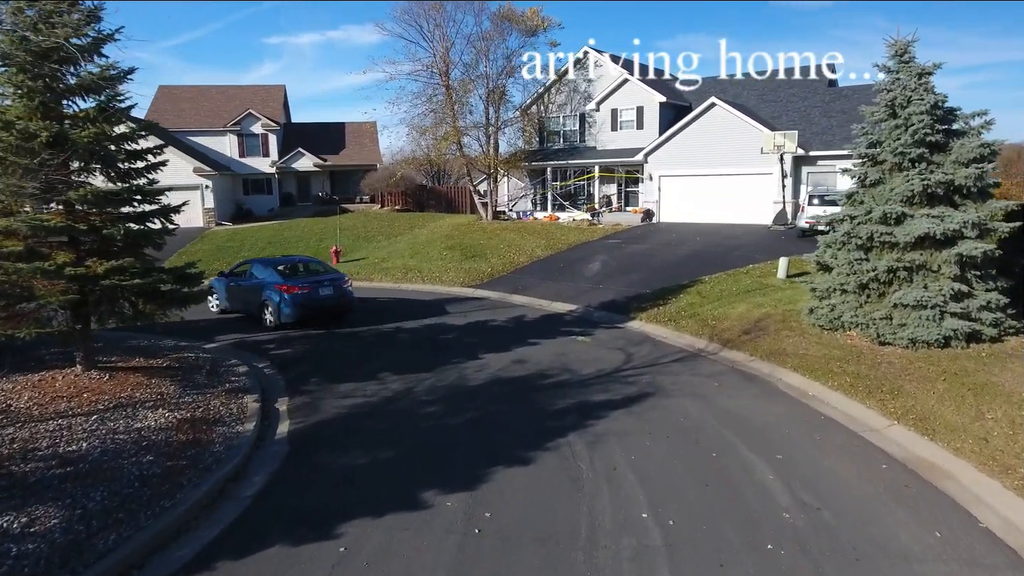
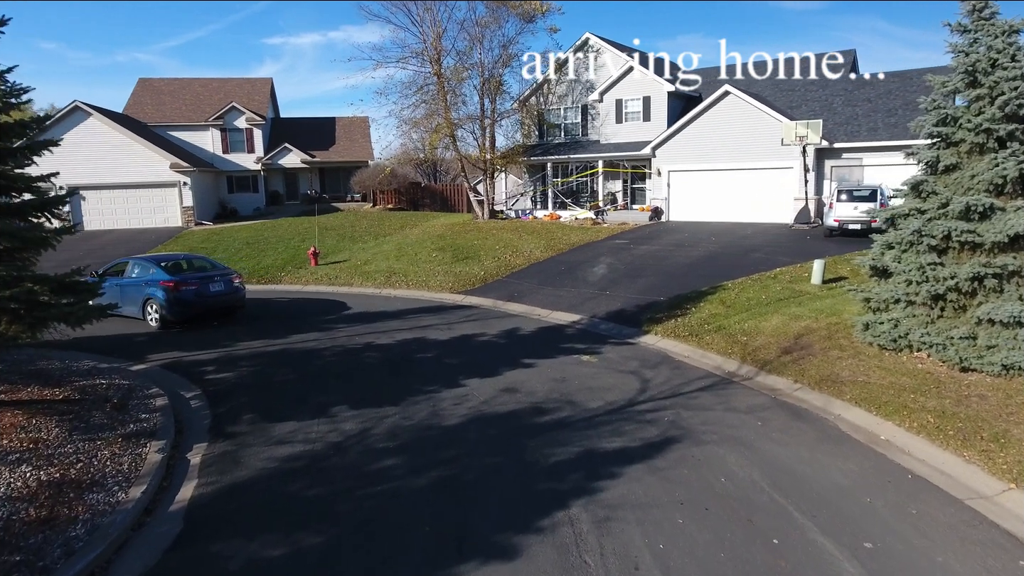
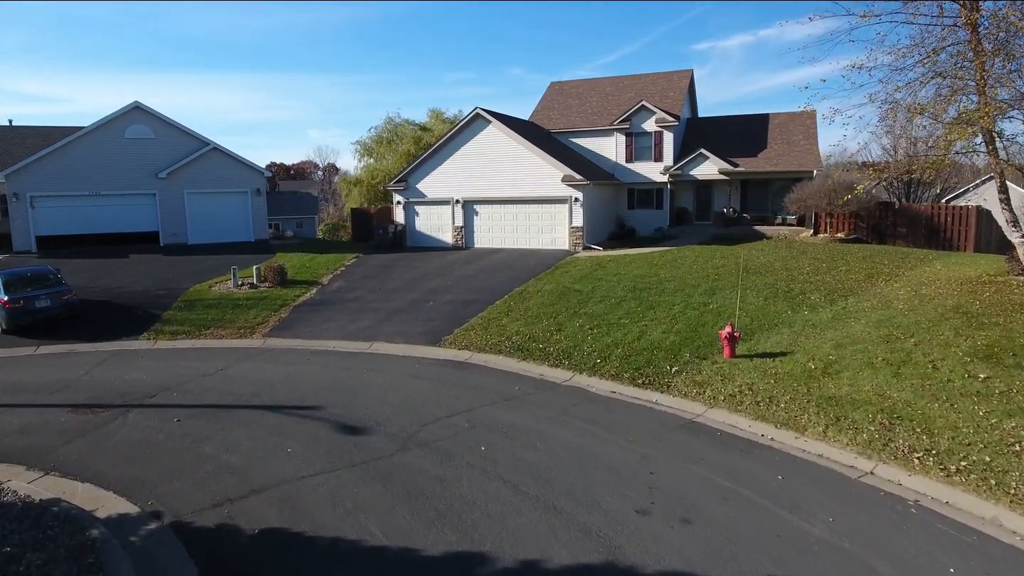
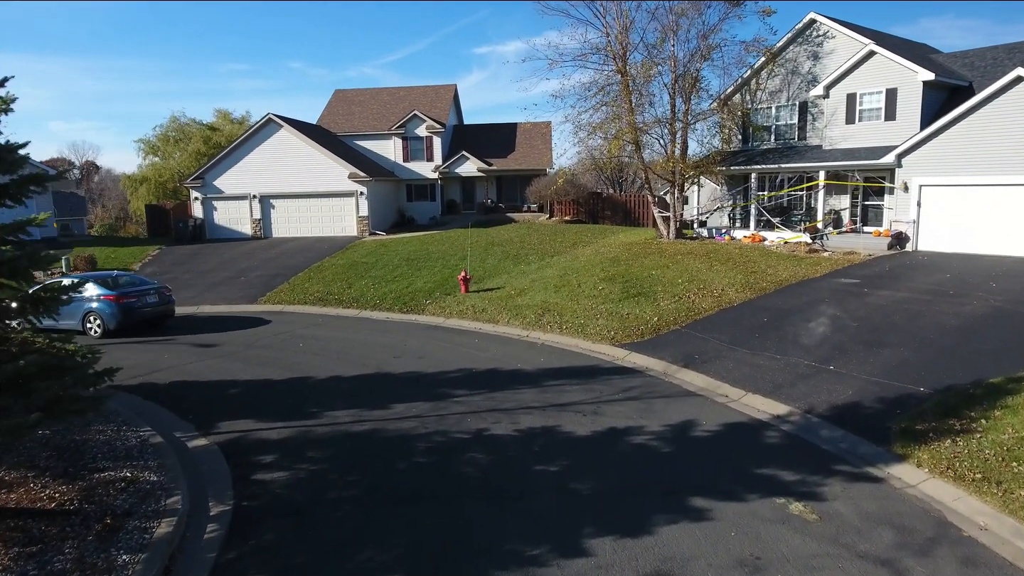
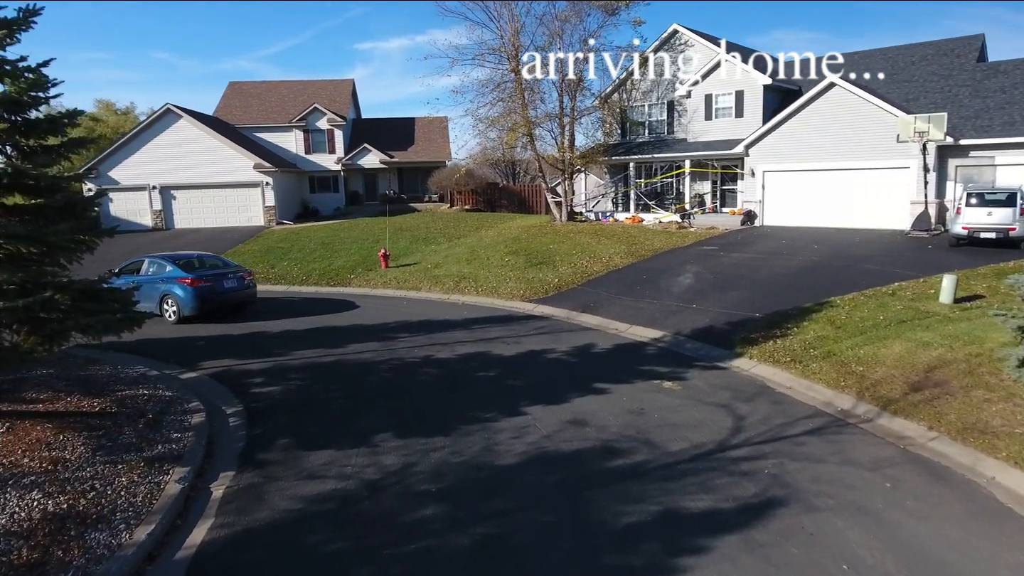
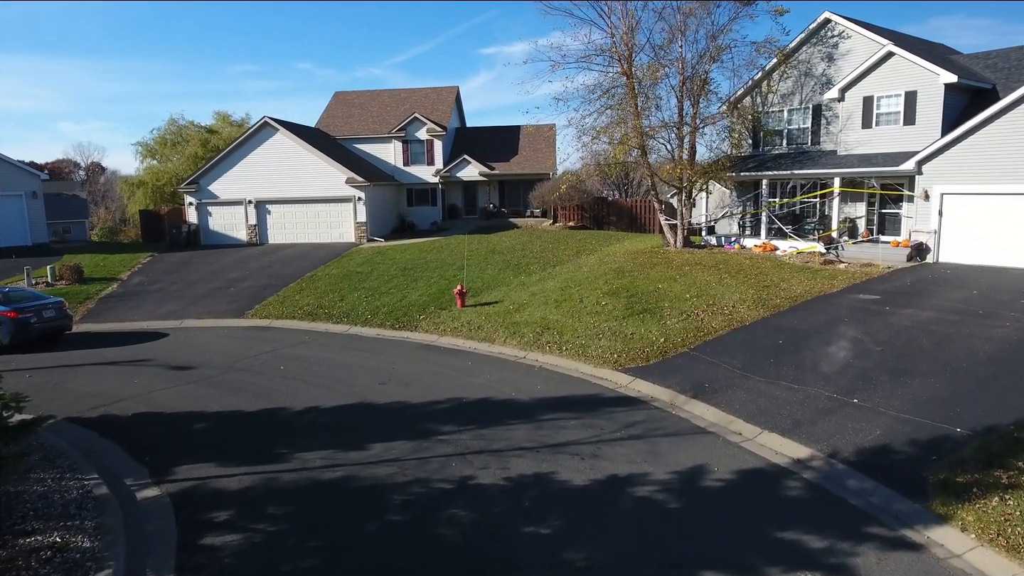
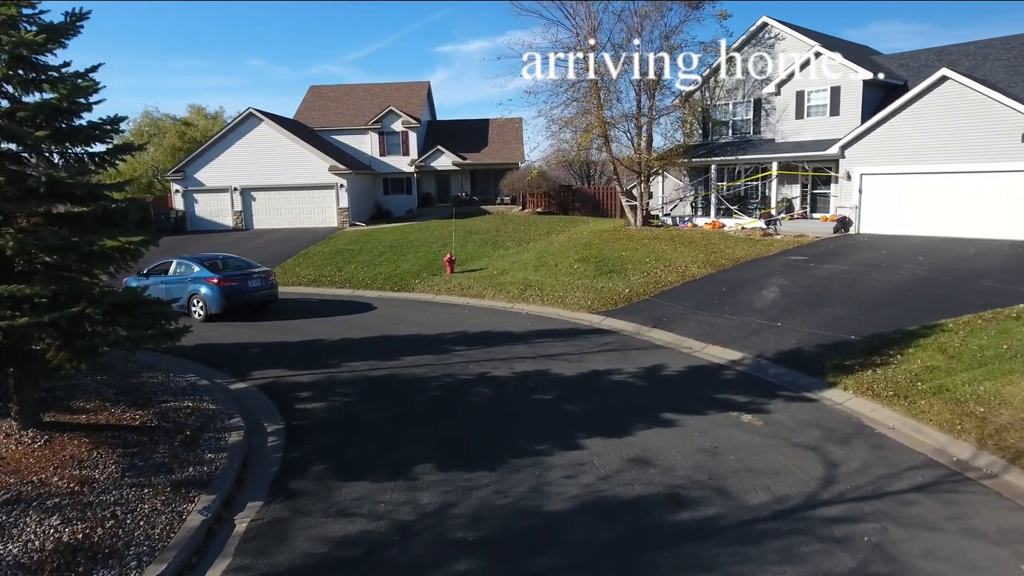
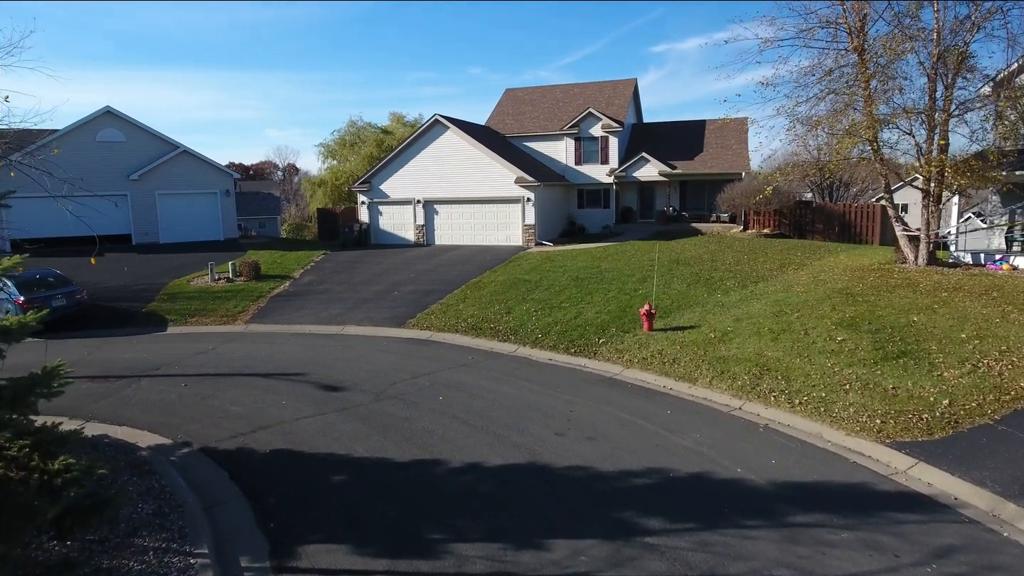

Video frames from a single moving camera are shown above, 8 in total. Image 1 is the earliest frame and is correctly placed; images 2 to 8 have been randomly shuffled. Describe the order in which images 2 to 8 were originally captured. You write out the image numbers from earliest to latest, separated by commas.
2, 5, 7, 4, 6, 8, 3
